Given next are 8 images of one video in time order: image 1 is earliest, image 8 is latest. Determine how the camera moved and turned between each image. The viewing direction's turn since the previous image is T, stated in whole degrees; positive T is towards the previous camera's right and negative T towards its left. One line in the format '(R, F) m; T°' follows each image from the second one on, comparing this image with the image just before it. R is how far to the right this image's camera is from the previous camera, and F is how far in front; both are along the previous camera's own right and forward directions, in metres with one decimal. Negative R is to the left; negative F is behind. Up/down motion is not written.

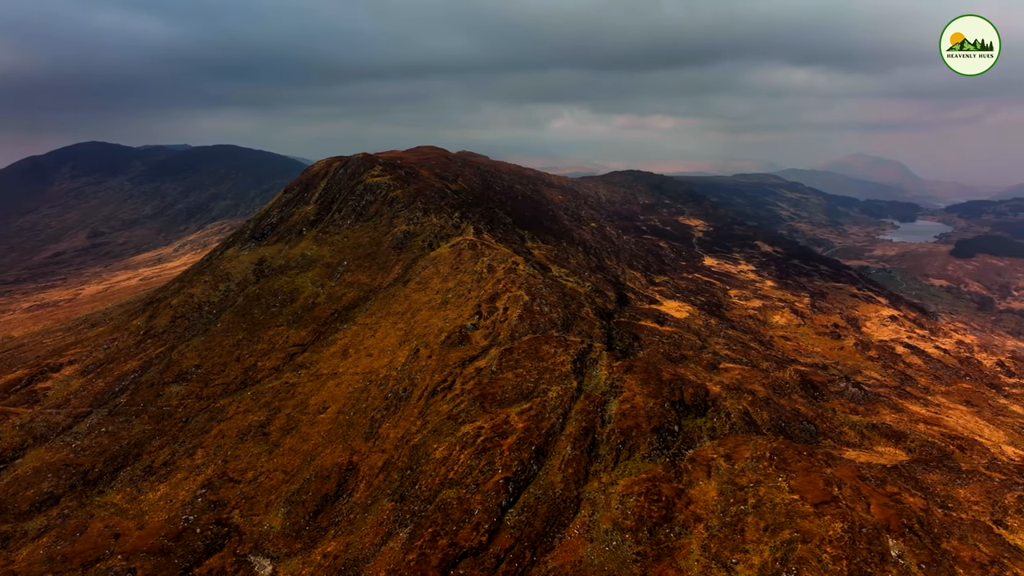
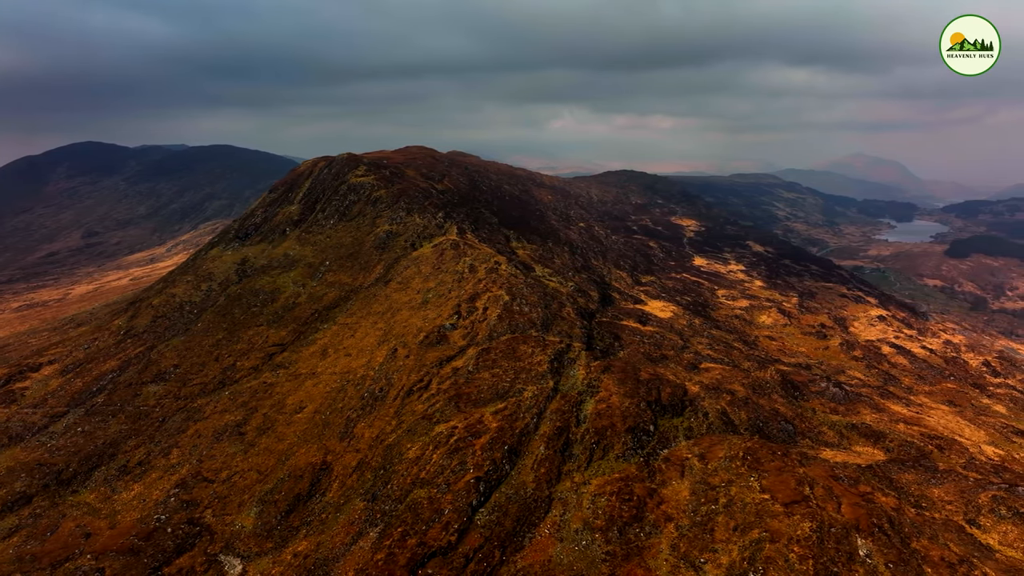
(+3.9, -0.1) m; 0°
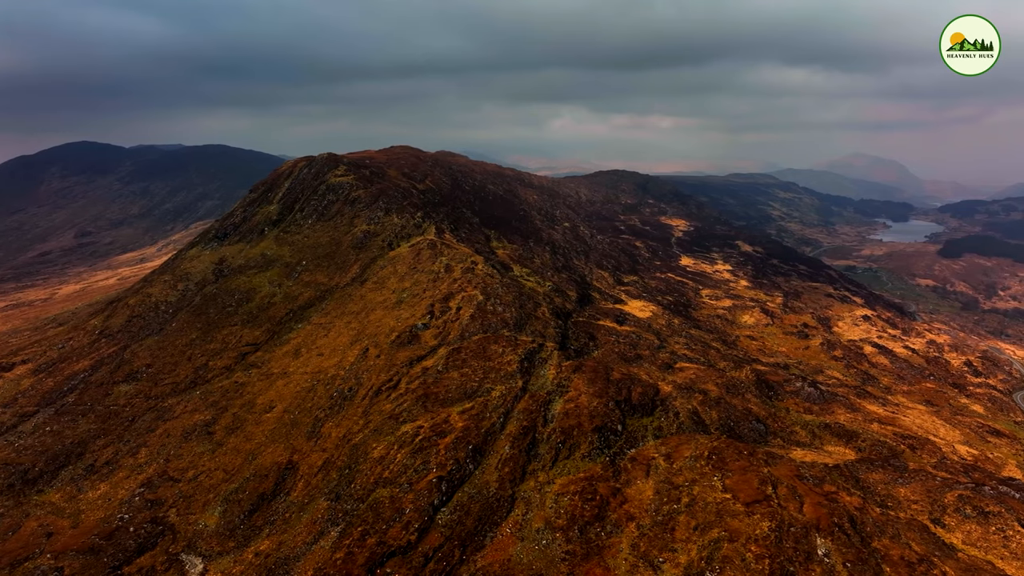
(+5.1, -0.1) m; 0°
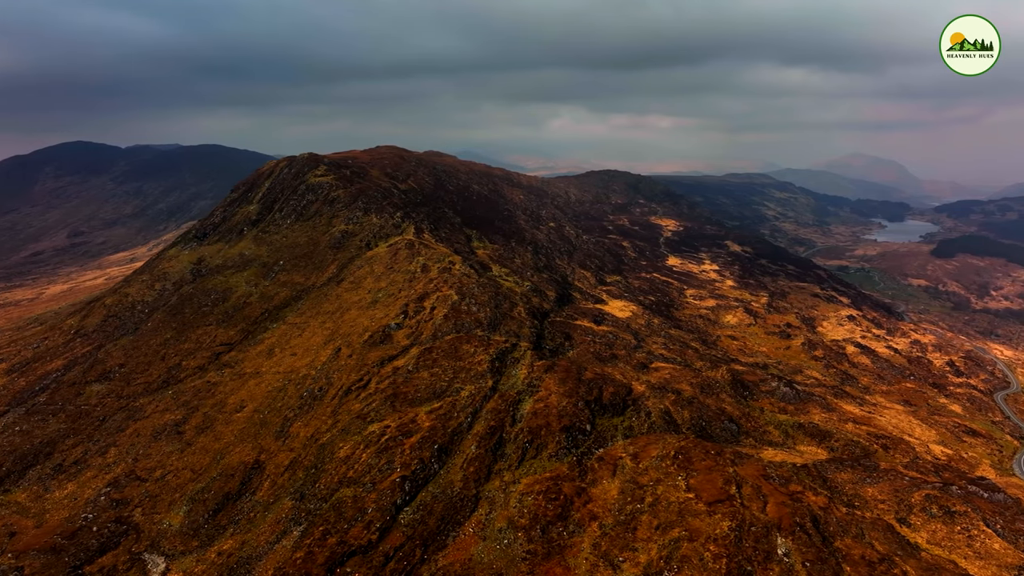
(+4.9, -0.1) m; 0°
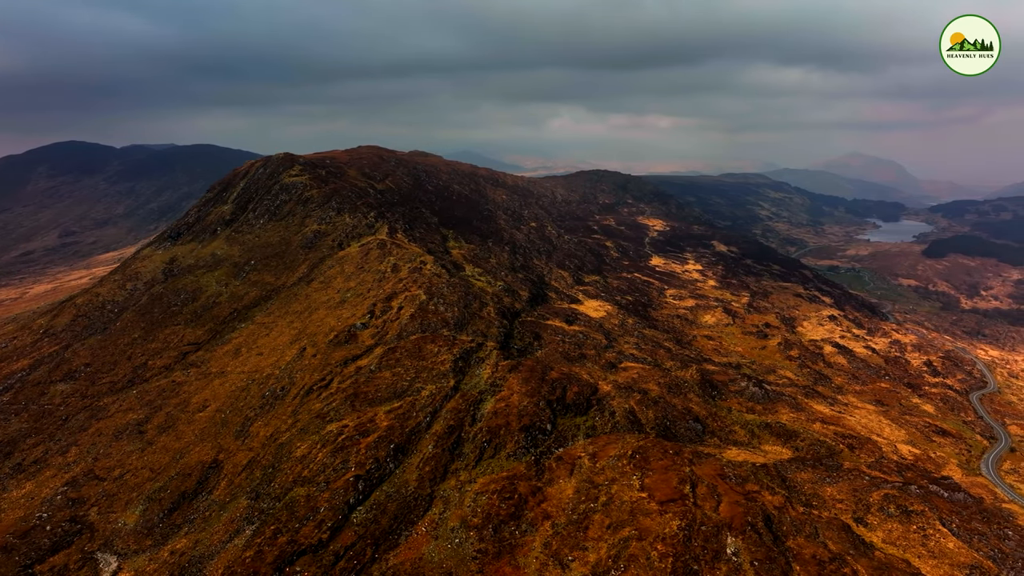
(+6.3, -0.1) m; 0°
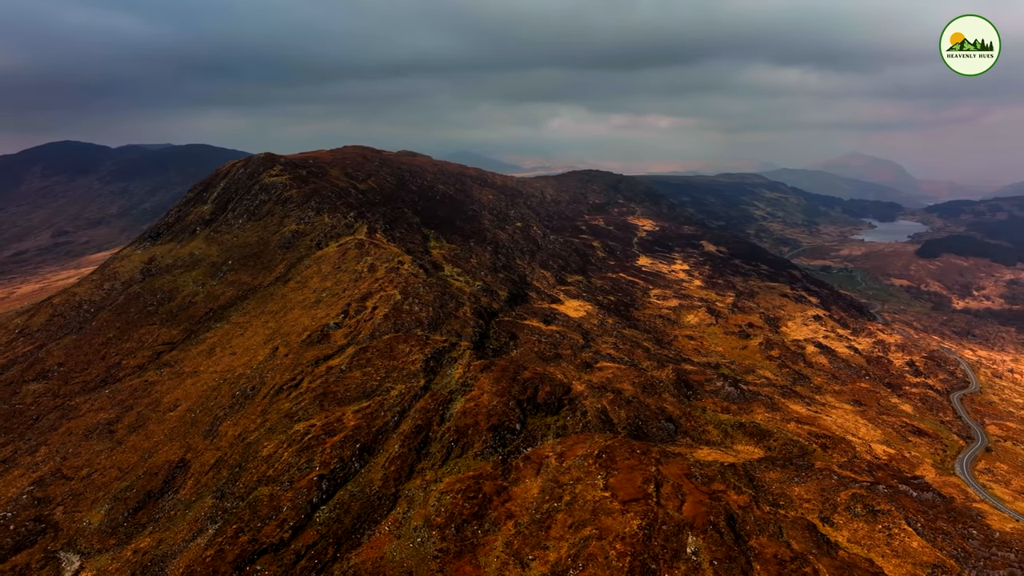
(+4.9, -0.1) m; 0°
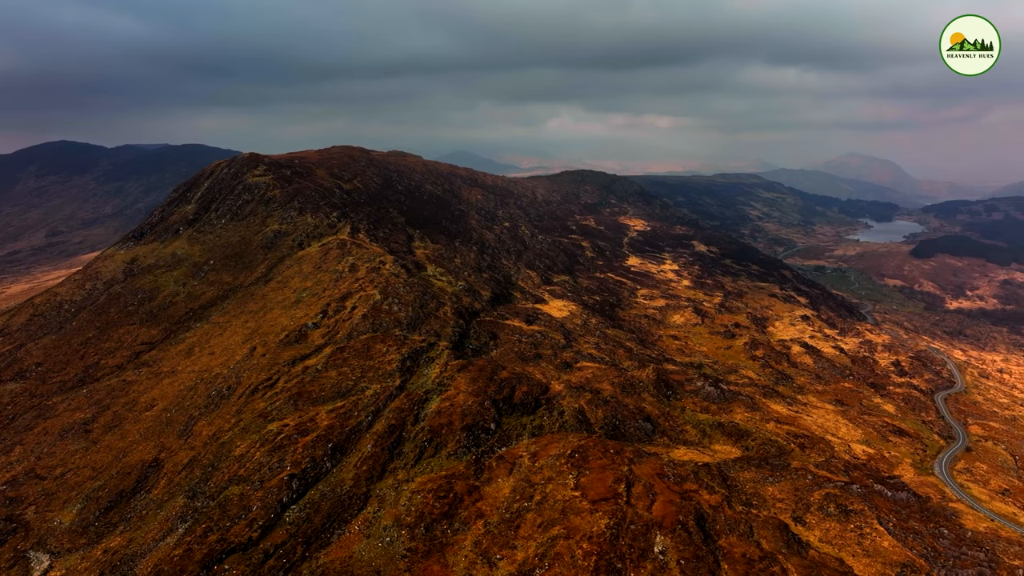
(+4.0, -0.1) m; 0°
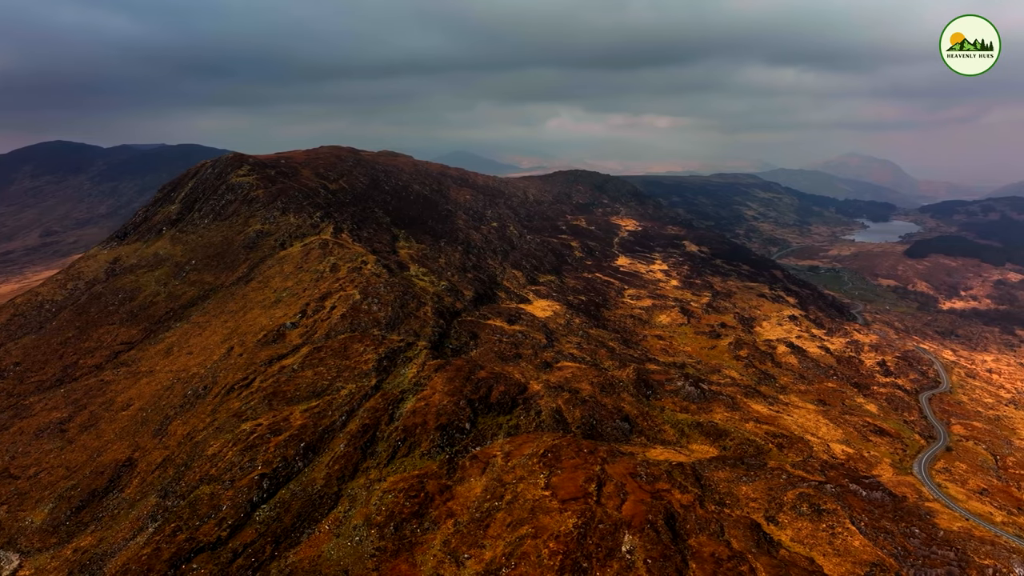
(+4.0, -0.1) m; 0°
